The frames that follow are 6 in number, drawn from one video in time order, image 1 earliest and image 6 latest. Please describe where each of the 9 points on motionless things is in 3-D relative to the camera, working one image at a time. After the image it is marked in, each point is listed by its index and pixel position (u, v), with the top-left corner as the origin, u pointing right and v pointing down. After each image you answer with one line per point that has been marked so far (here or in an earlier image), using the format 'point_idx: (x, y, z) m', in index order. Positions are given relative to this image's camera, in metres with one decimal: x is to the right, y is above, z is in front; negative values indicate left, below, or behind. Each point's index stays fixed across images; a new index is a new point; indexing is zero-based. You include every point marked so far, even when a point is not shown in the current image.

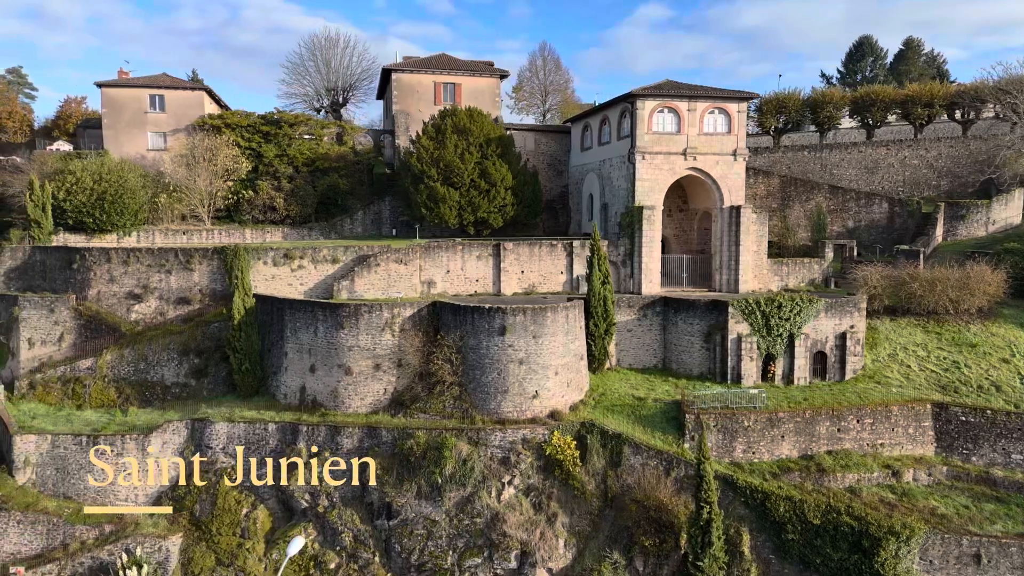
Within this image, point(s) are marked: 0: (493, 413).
0: (-0.4, -3.1, +17.2) m
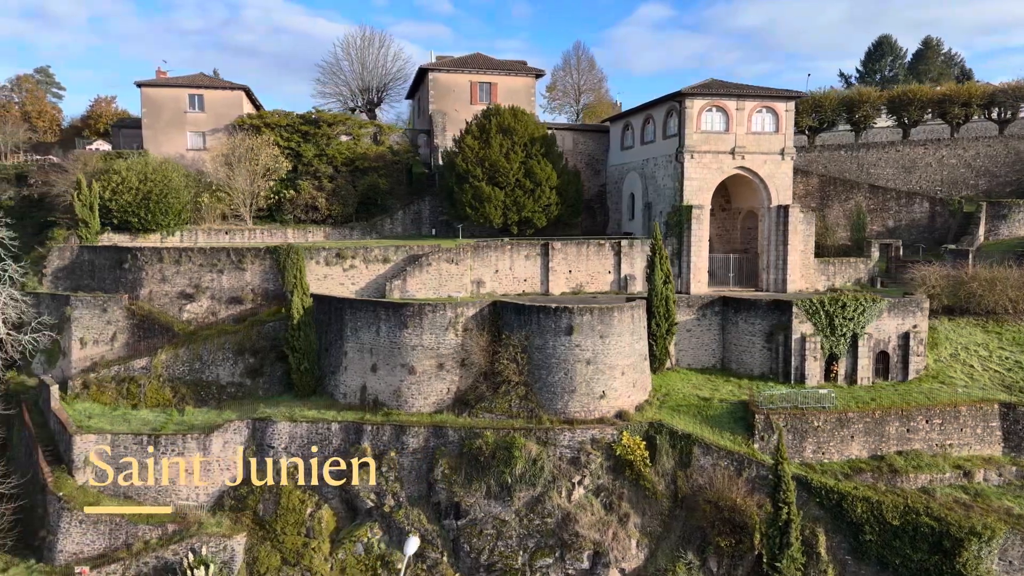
0: (+1.2, -3.0, +17.1) m
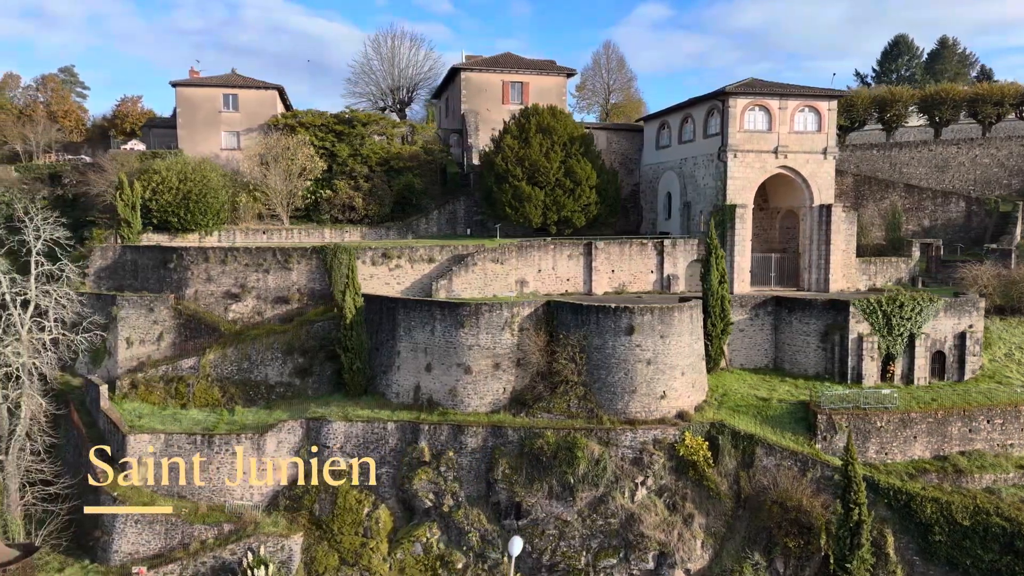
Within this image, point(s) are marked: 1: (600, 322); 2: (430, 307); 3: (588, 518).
0: (+2.6, -3.0, +17.1) m
1: (+2.2, -0.8, +17.2) m
2: (-2.2, -0.5, +18.5) m
3: (+1.8, -5.3, +16.1) m
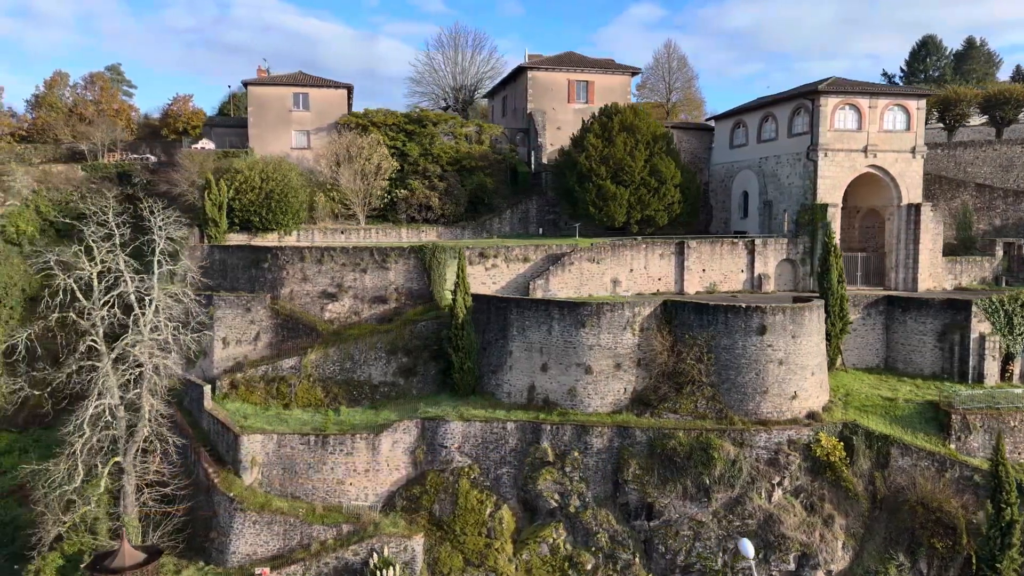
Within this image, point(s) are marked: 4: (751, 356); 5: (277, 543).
0: (+5.7, -3.0, +17.0) m
1: (+5.3, -0.8, +17.1) m
2: (+0.9, -0.5, +18.4) m
3: (+4.9, -5.3, +16.1) m
4: (+5.7, -1.6, +16.9) m
5: (-6.0, -6.5, +17.9) m
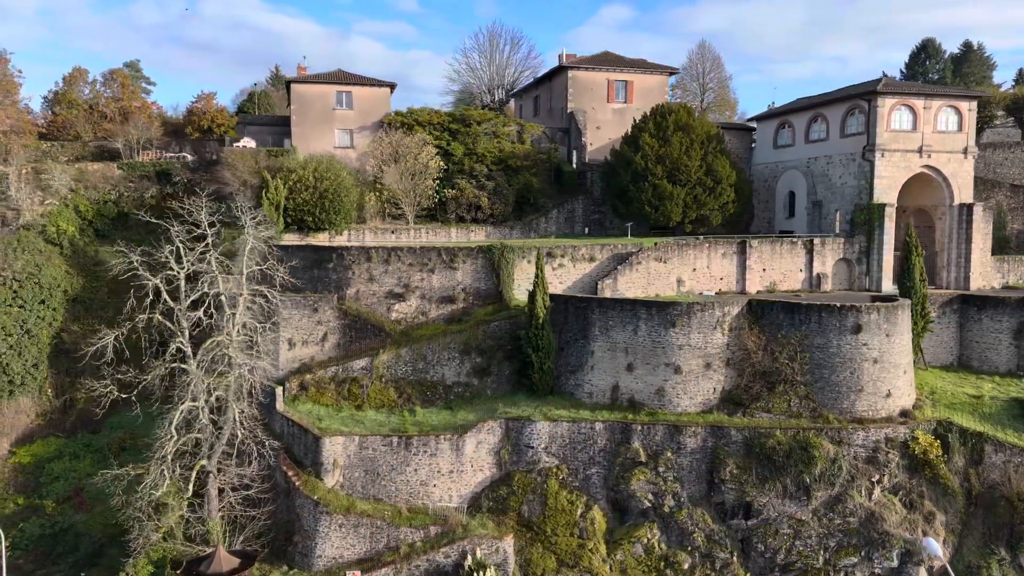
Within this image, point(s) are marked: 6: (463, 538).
0: (+8.0, -3.0, +17.1) m
1: (+7.6, -0.8, +17.2) m
2: (+3.2, -0.5, +18.4) m
3: (+7.2, -5.3, +16.1) m
4: (+8.0, -1.6, +17.1) m
5: (-3.7, -6.5, +17.7) m
6: (-1.2, -6.2, +17.4) m
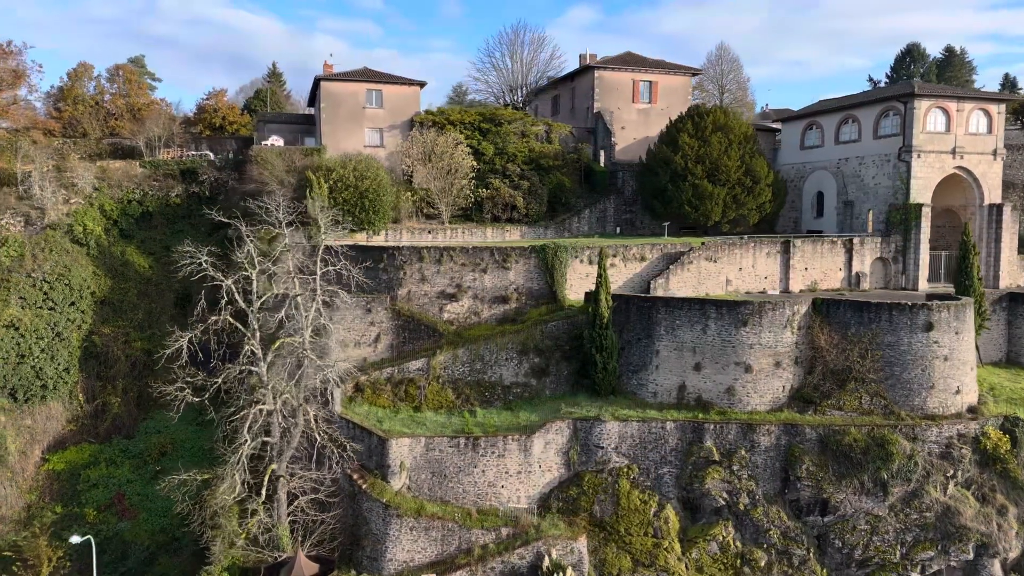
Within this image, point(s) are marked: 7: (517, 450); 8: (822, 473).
0: (+9.9, -3.0, +17.4) m
1: (+9.4, -0.8, +17.5) m
2: (+5.0, -0.4, +18.5) m
3: (+9.1, -5.2, +16.4) m
4: (+9.9, -1.6, +17.4) m
5: (-1.8, -6.5, +17.5) m
6: (+0.7, -6.2, +17.3) m
7: (+0.2, -4.2, +18.4) m
8: (+7.4, -4.4, +16.8) m
